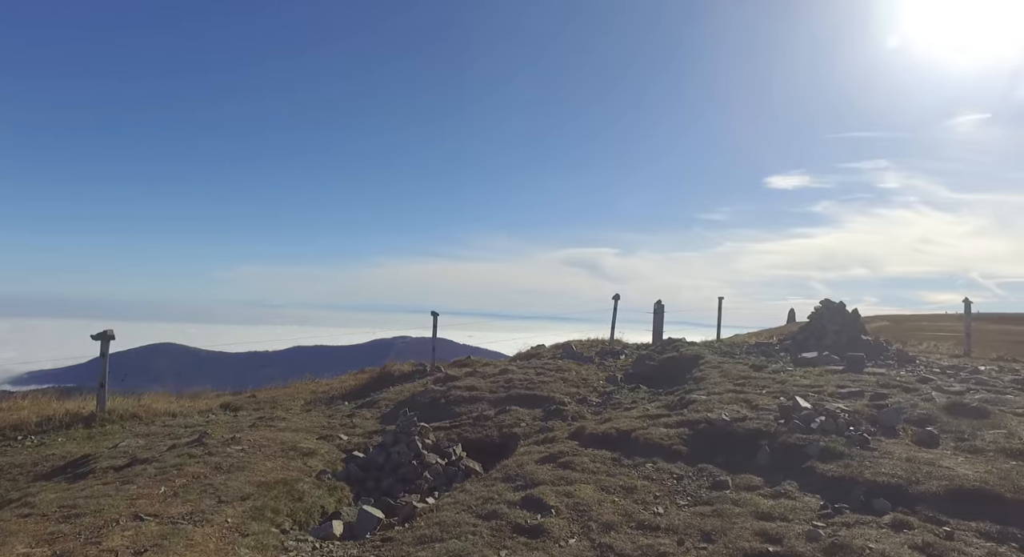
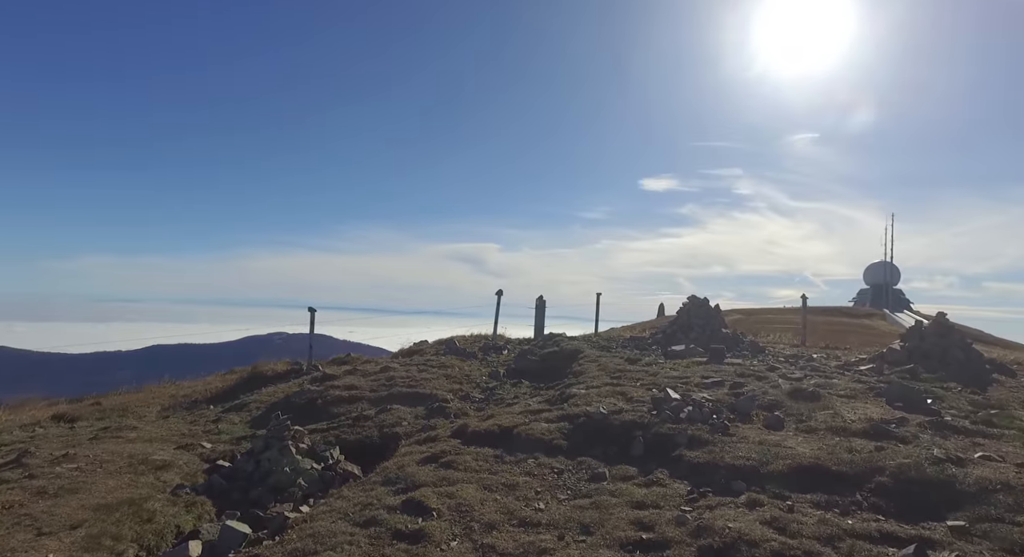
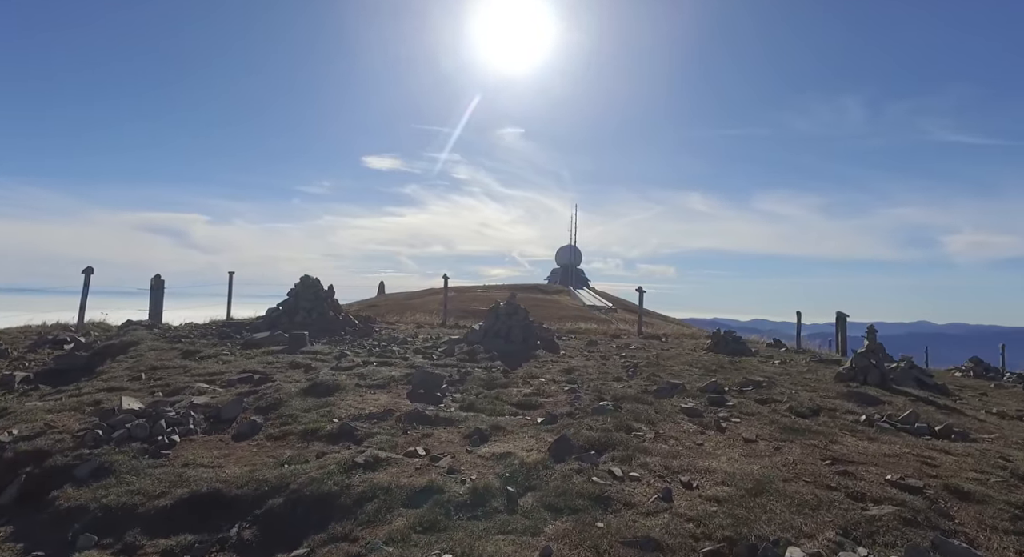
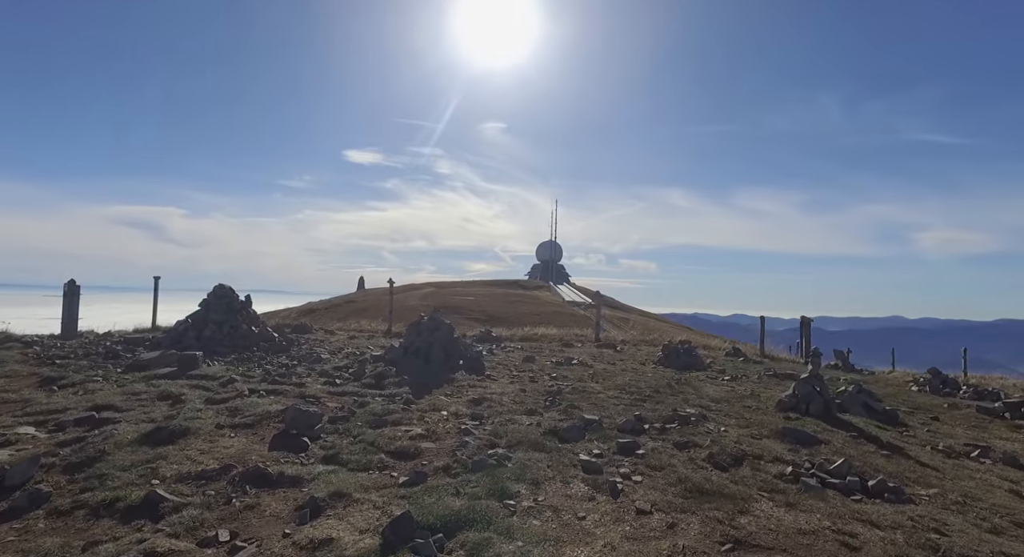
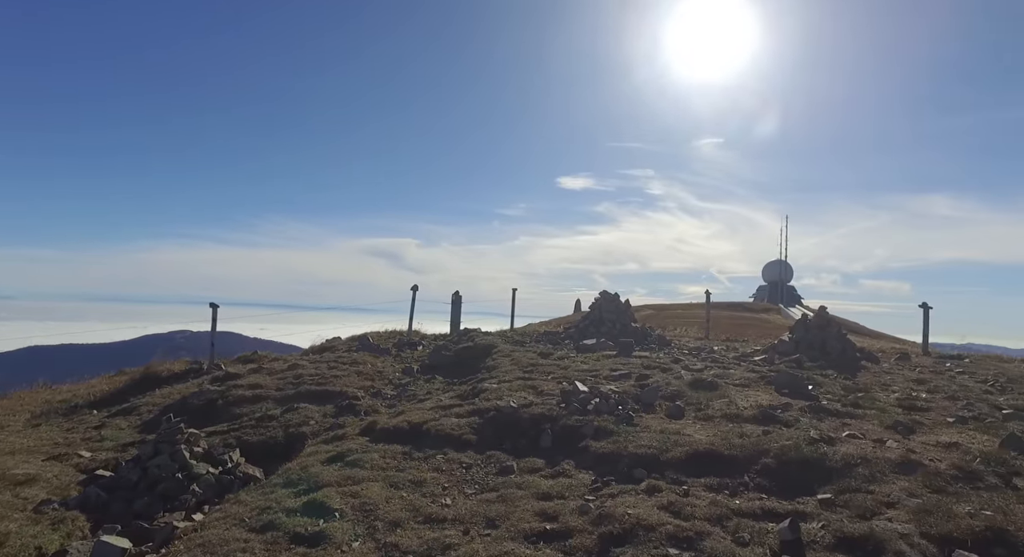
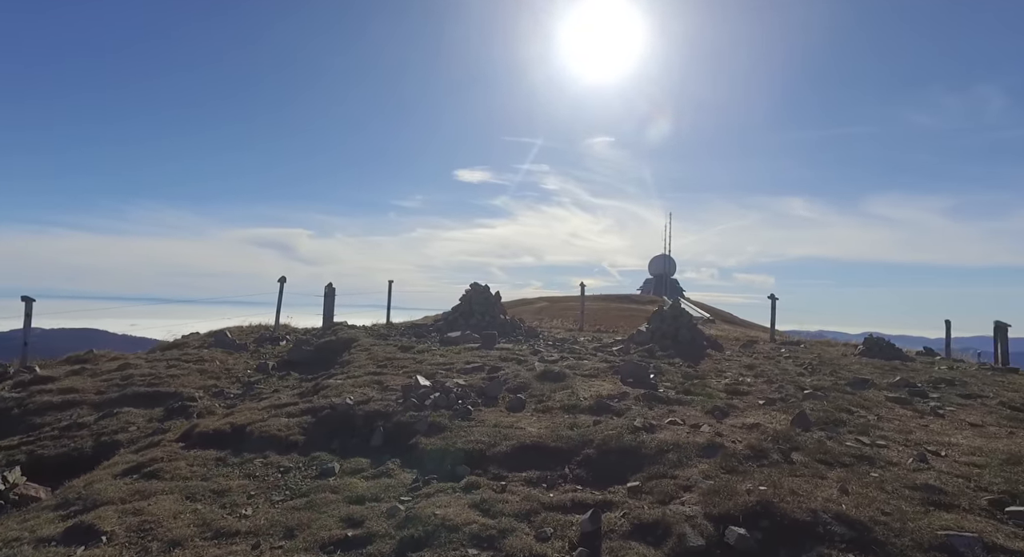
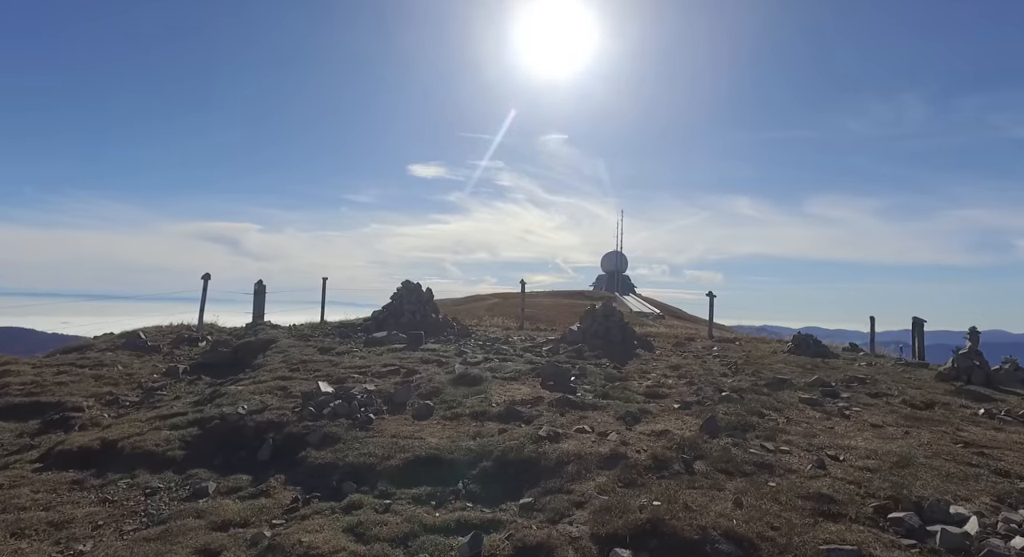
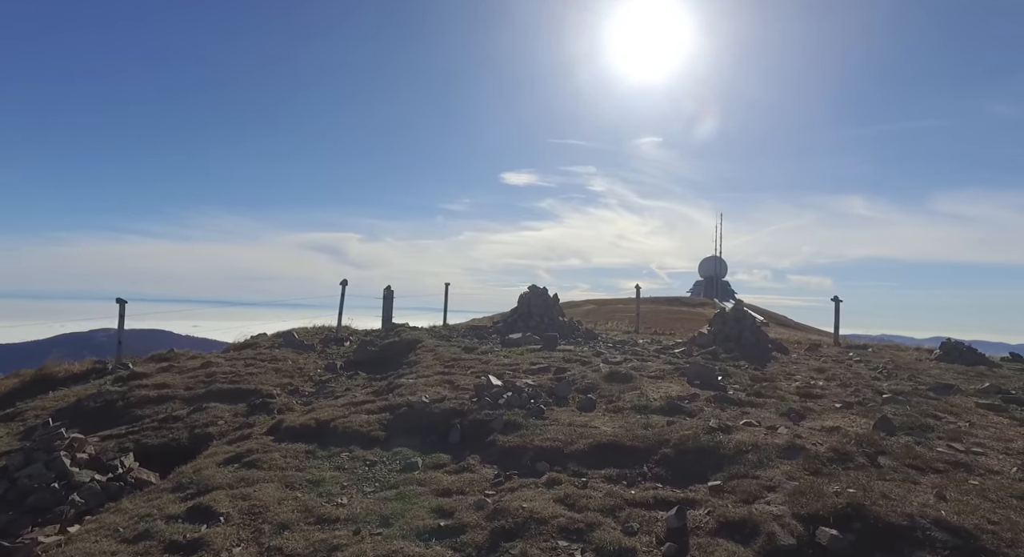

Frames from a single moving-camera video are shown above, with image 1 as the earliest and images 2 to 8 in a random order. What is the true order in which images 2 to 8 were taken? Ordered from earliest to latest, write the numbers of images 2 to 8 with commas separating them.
2, 5, 8, 6, 7, 3, 4
